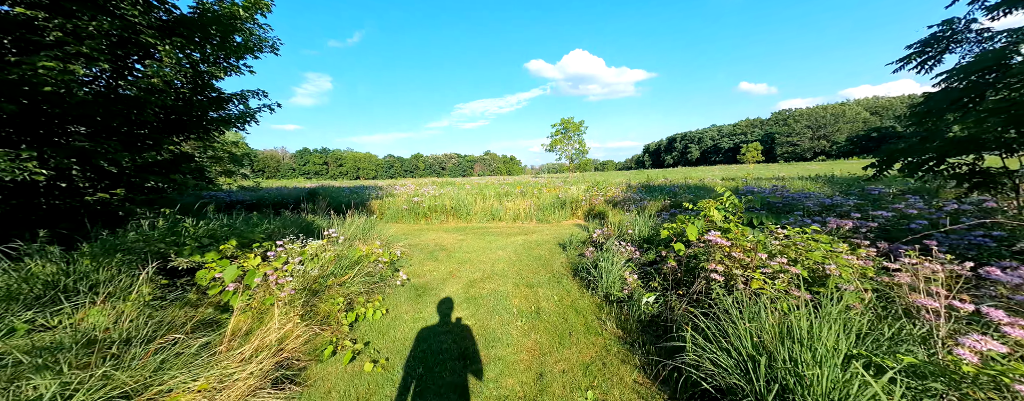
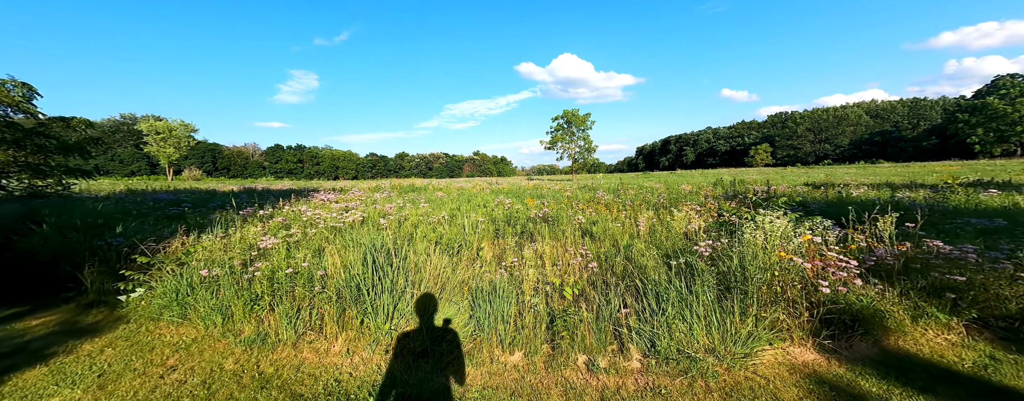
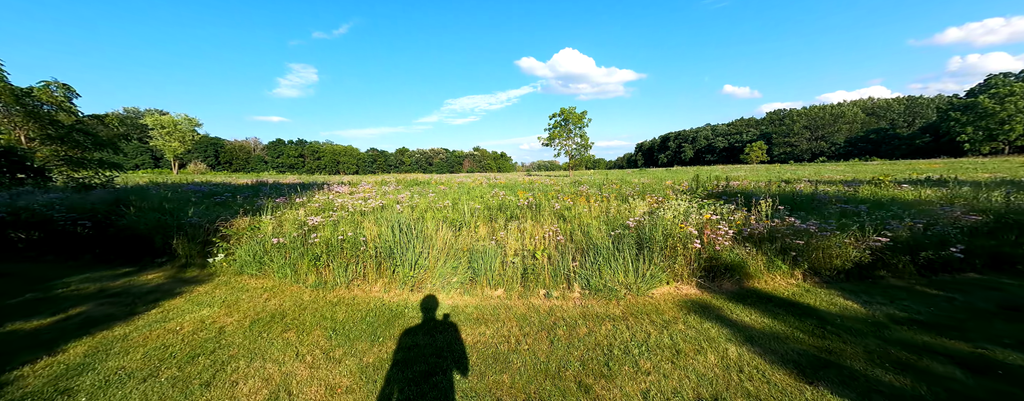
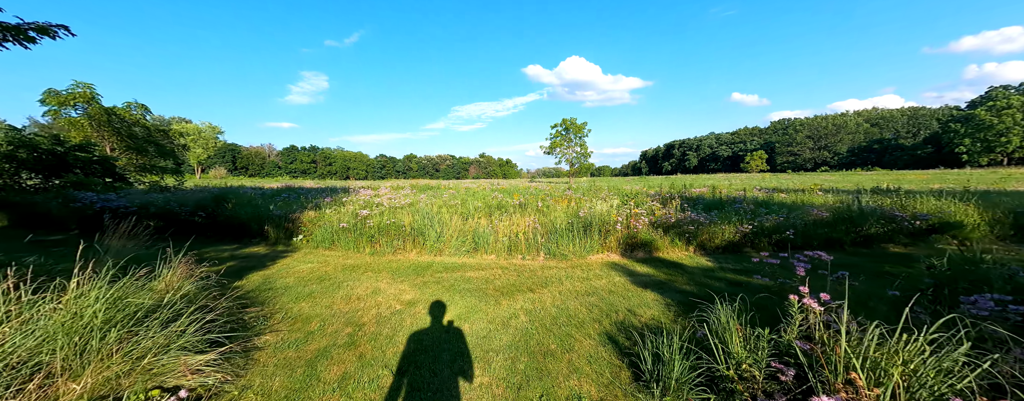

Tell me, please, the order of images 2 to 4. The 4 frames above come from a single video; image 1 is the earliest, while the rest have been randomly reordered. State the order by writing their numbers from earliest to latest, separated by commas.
4, 3, 2
